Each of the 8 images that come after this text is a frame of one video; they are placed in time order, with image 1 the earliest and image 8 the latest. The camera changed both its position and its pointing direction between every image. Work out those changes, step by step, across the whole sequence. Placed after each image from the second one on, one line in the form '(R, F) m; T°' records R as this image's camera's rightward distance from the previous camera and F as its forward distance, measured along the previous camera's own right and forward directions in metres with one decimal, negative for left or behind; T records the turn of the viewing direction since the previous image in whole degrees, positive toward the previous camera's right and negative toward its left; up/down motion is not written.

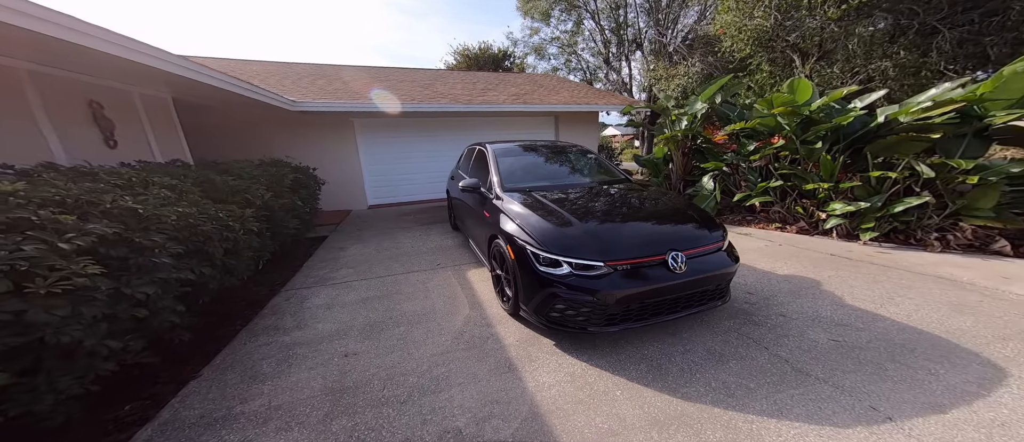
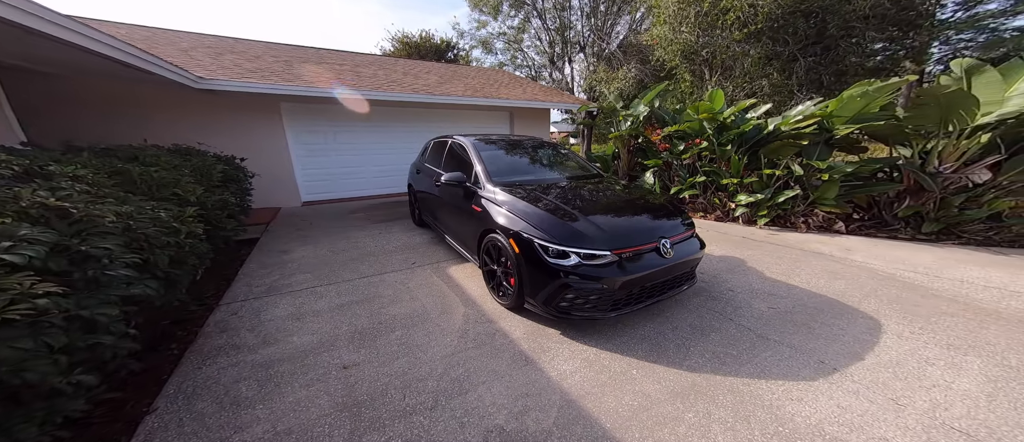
(-0.5, +0.1) m; +13°
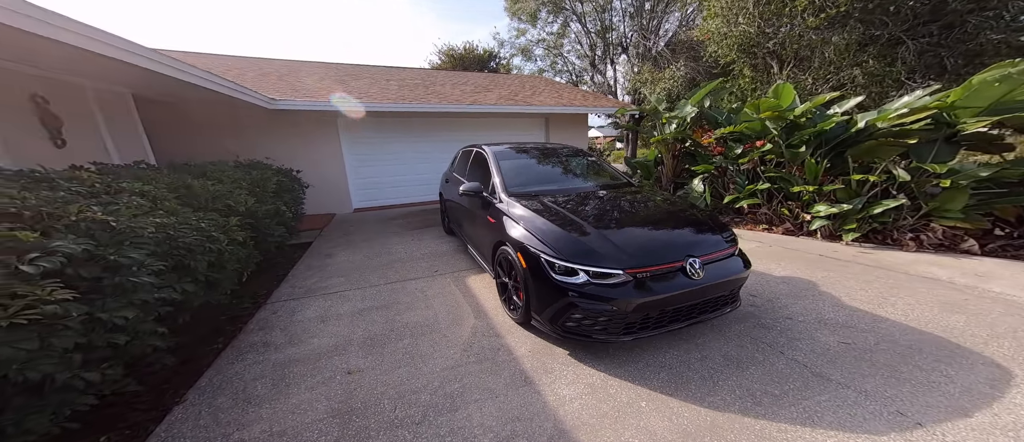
(+0.3, +0.1) m; -9°
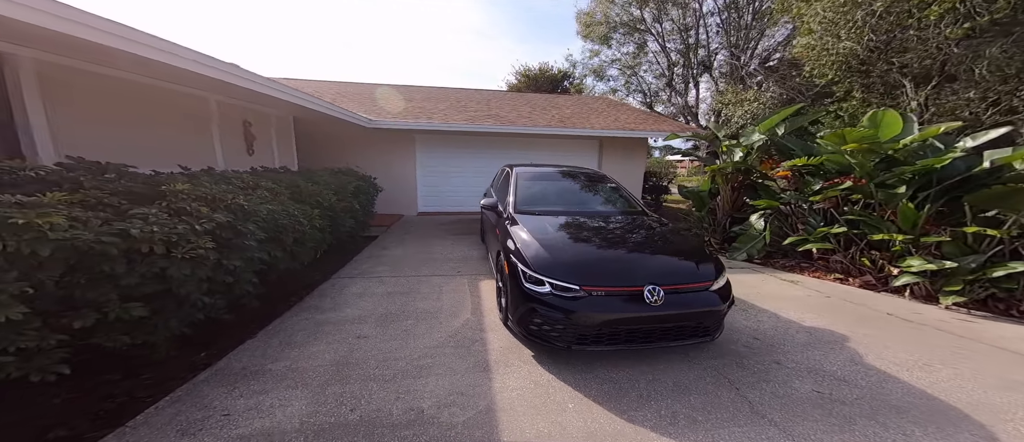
(+0.7, -0.3) m; -13°
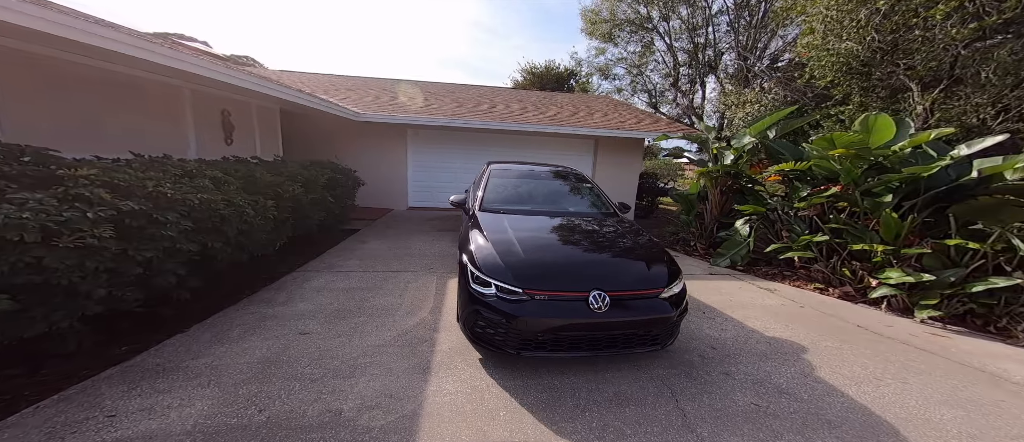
(+0.4, +0.1) m; 0°
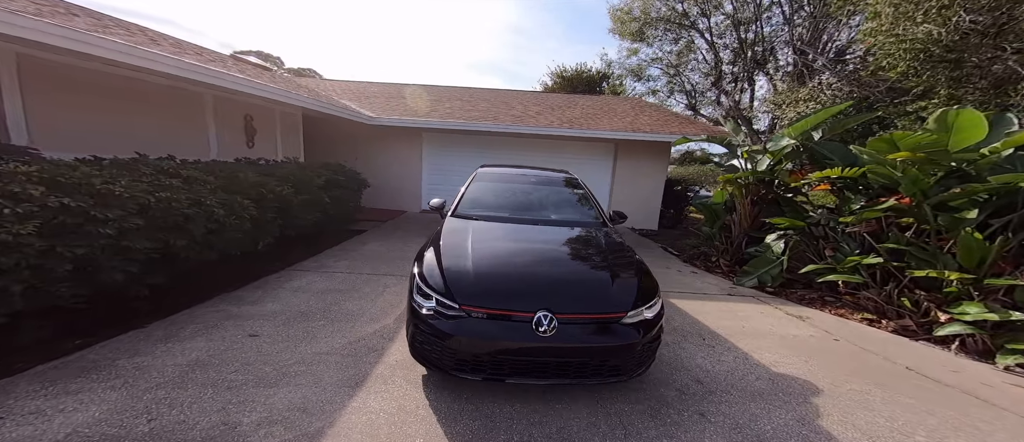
(+0.6, +0.2) m; -7°
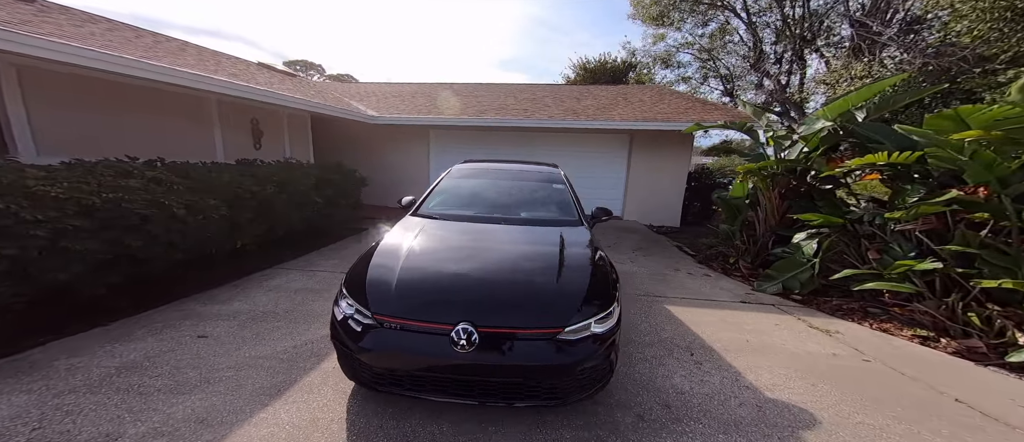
(+0.6, +0.3) m; -6°
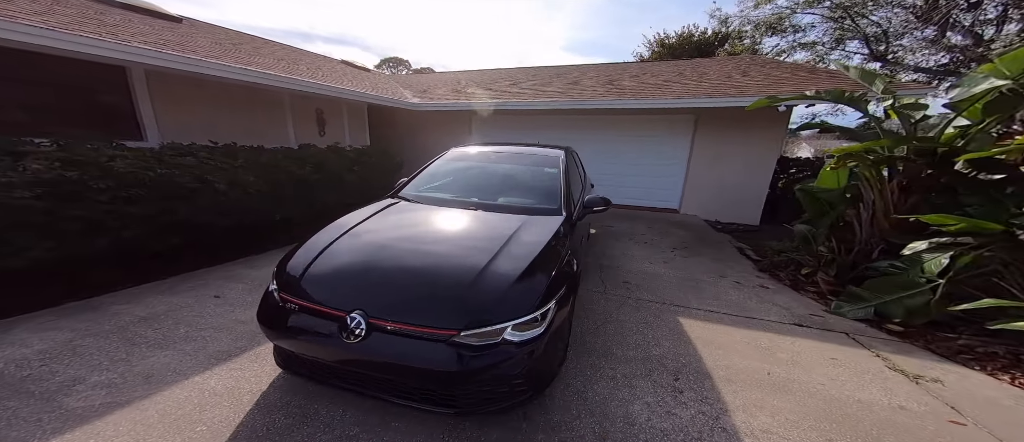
(+0.8, +0.3) m; -14°
